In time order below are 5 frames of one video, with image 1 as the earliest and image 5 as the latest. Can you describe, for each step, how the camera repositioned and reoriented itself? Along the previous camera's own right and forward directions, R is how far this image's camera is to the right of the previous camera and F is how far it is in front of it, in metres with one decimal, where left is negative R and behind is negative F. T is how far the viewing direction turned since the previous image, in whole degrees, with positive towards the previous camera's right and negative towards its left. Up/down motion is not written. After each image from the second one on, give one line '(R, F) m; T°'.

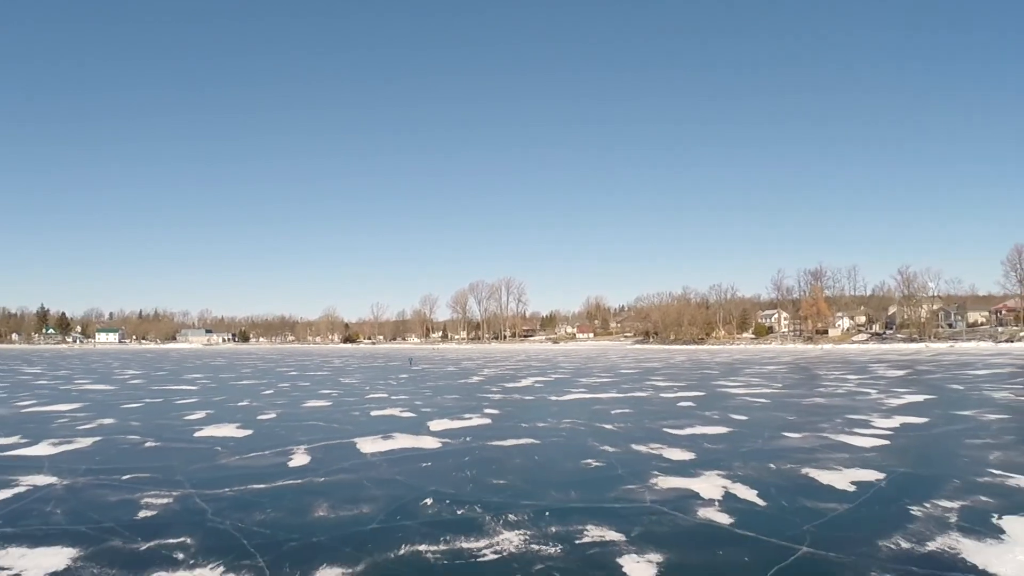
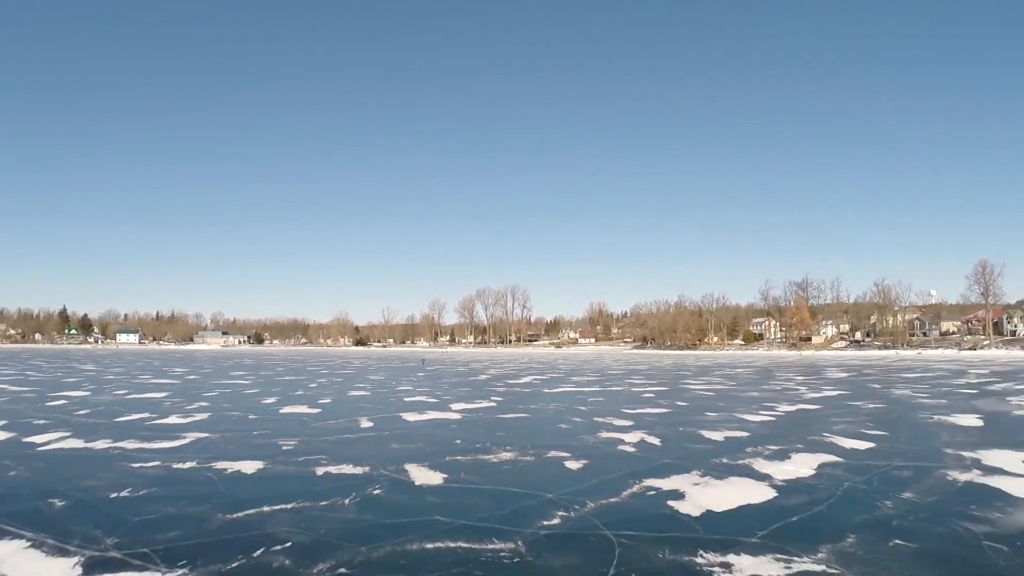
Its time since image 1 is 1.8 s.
(+0.2, -4.6) m; -1°
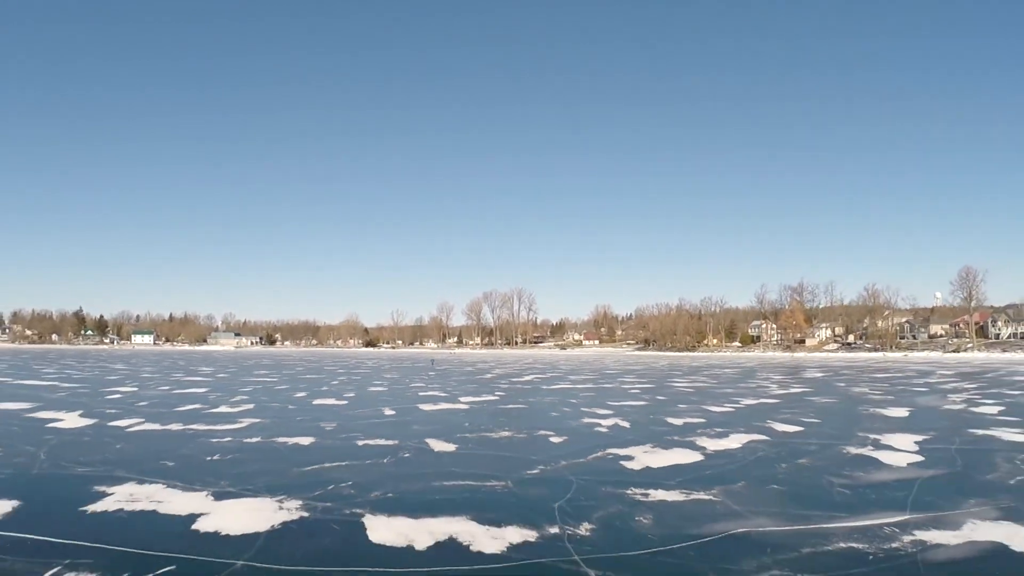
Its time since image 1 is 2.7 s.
(+0.2, -2.8) m; -1°
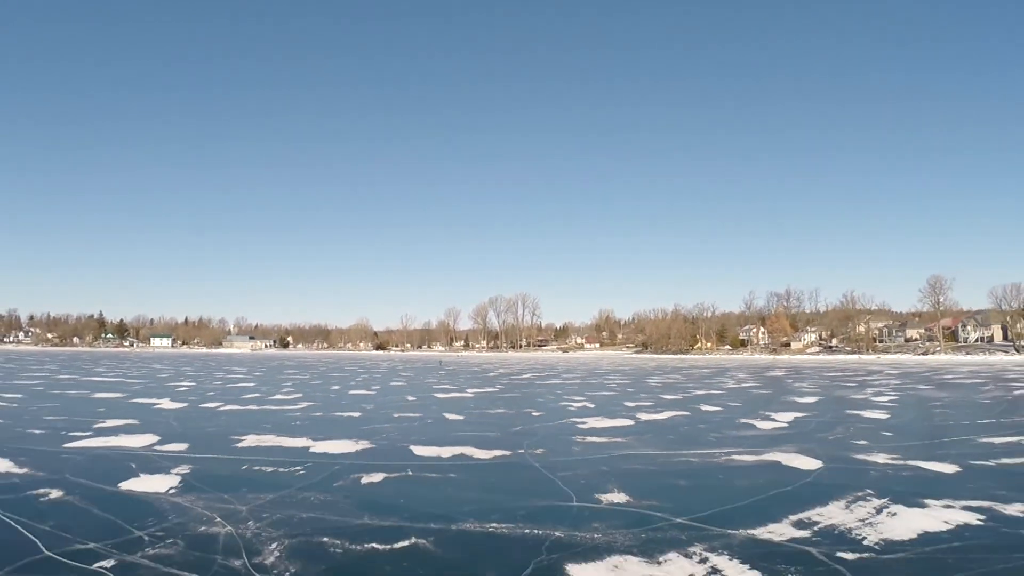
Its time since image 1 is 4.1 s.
(+0.4, -4.9) m; -1°
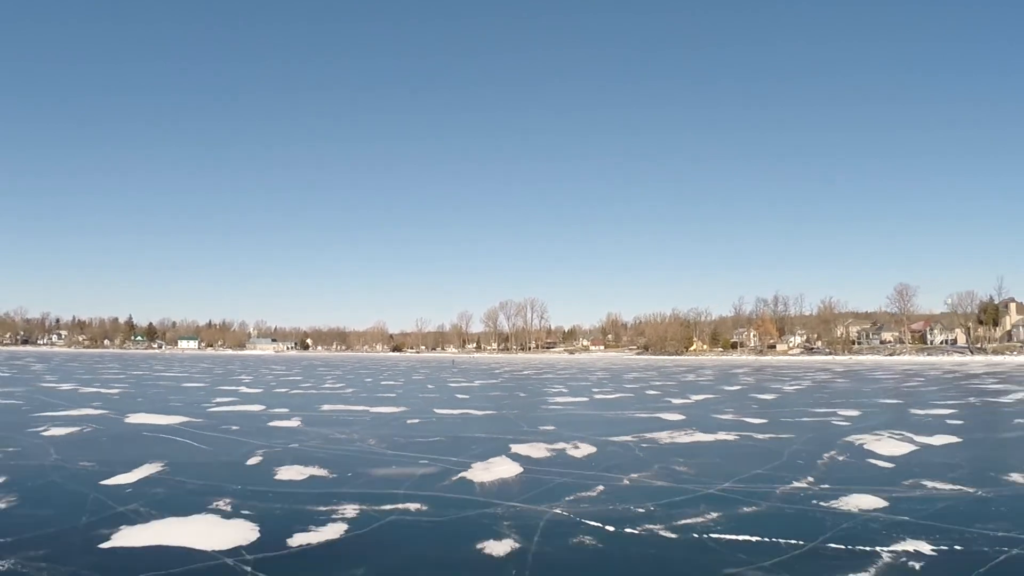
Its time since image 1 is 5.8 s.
(+0.8, -6.8) m; -1°
